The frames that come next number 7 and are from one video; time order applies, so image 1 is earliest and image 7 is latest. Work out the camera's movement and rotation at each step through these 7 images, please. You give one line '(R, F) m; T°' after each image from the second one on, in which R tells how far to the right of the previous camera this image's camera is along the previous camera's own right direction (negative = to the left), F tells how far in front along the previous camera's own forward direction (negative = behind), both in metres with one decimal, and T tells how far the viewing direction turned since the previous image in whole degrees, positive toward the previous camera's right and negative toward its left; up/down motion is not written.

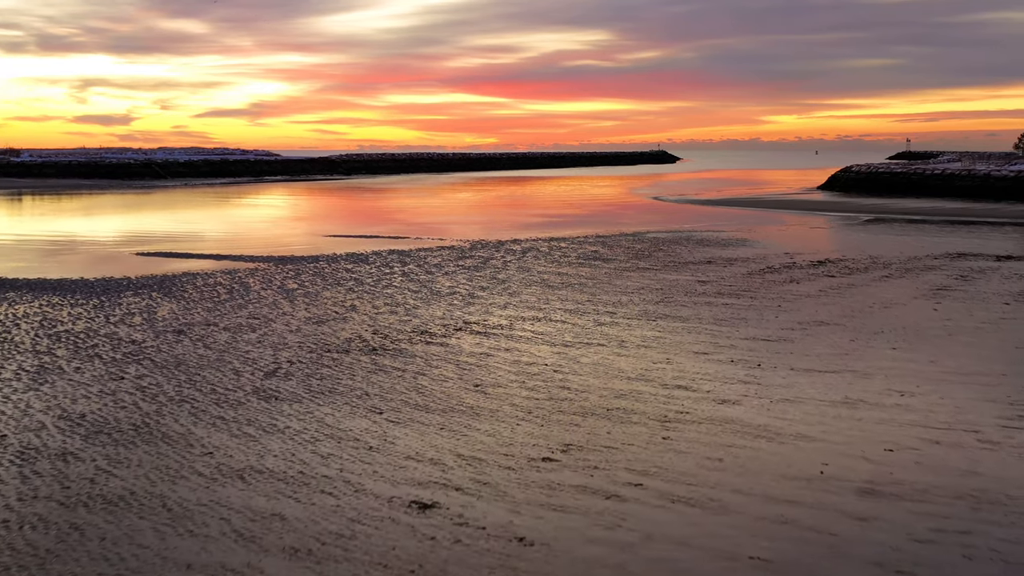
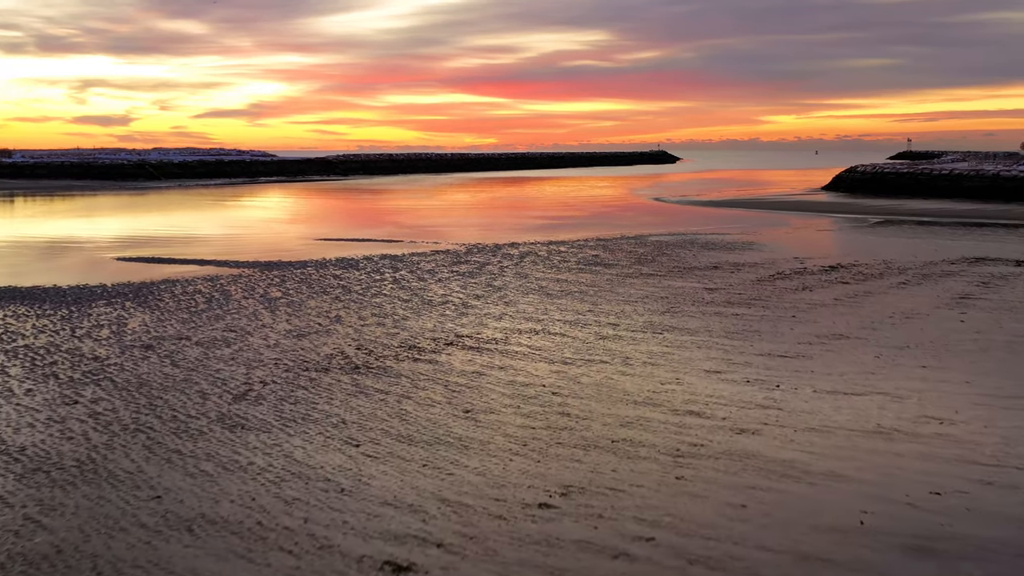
(0.0, +0.7) m; 0°
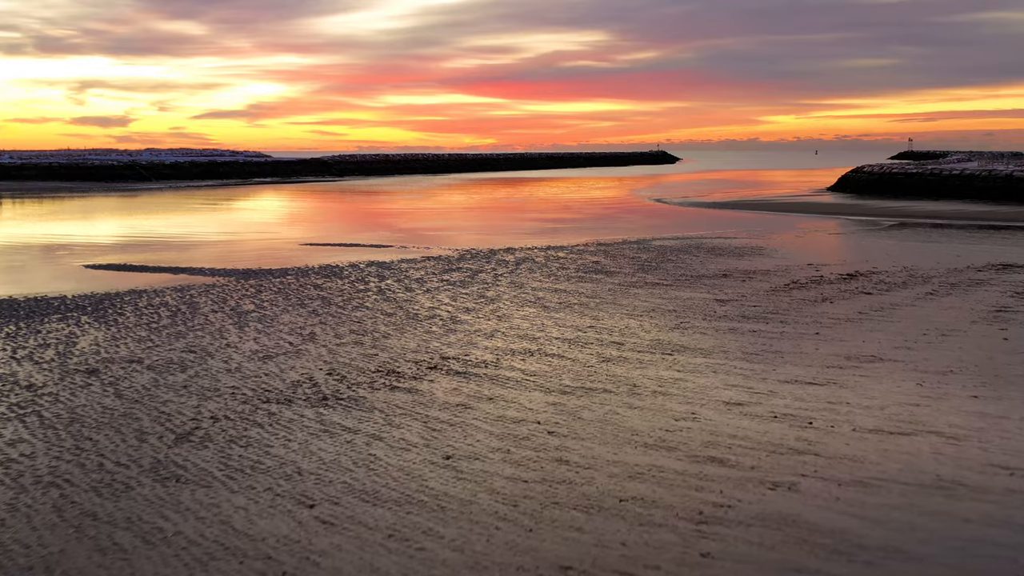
(+0.1, +1.0) m; 0°
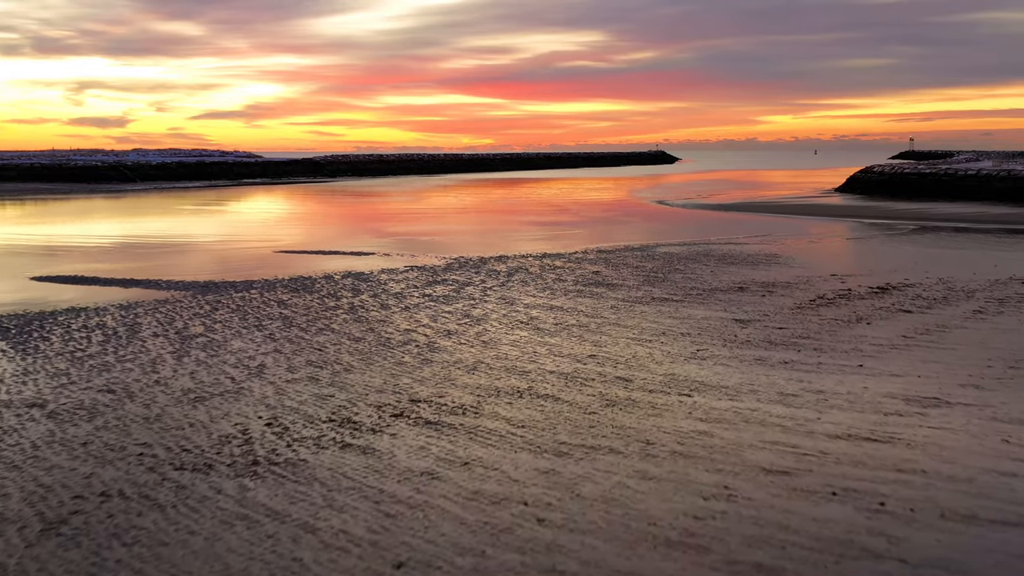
(+0.1, +1.5) m; 0°
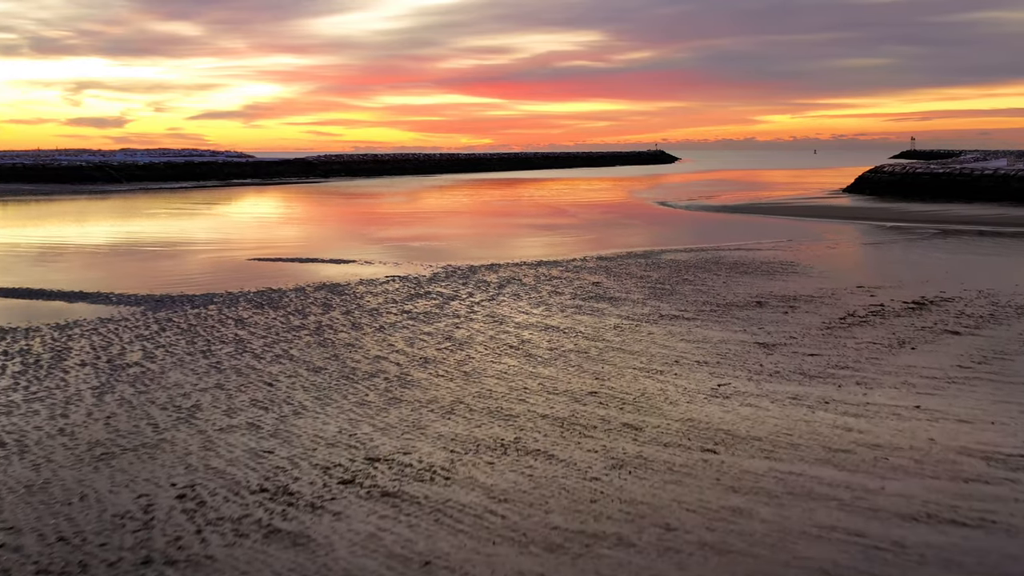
(+0.1, +1.3) m; 0°
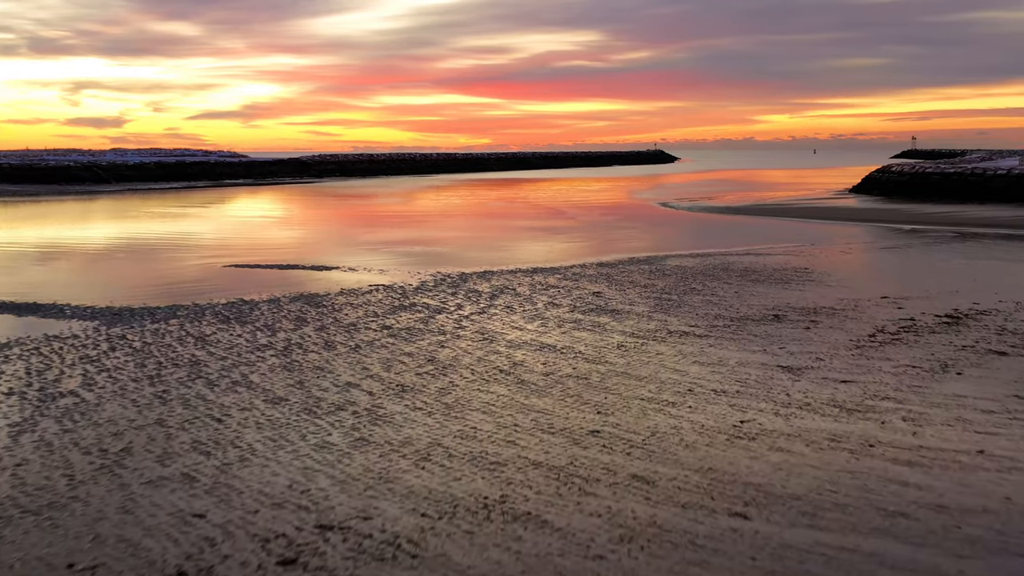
(+0.1, +1.0) m; 0°
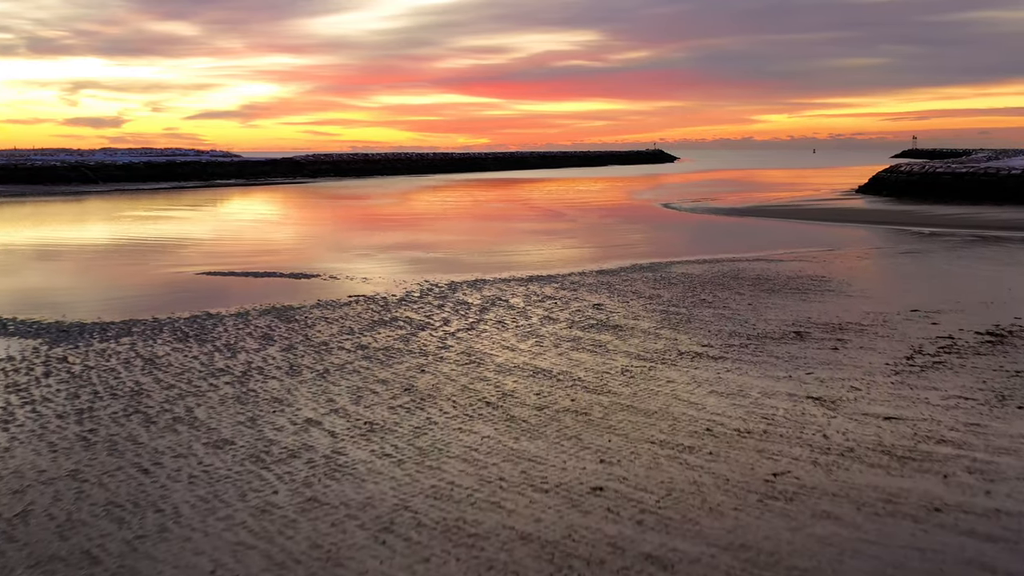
(+0.1, +1.0) m; 0°
